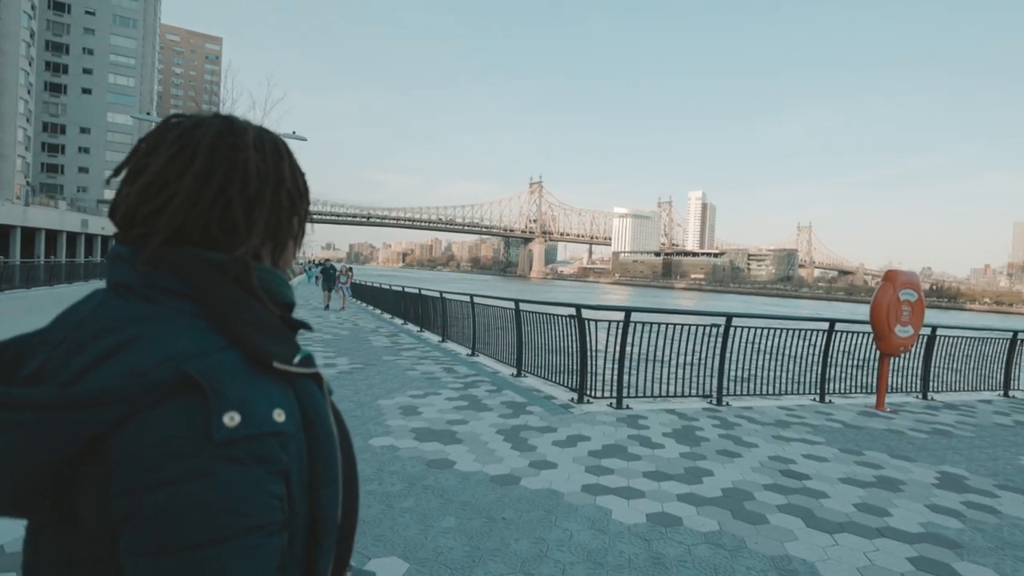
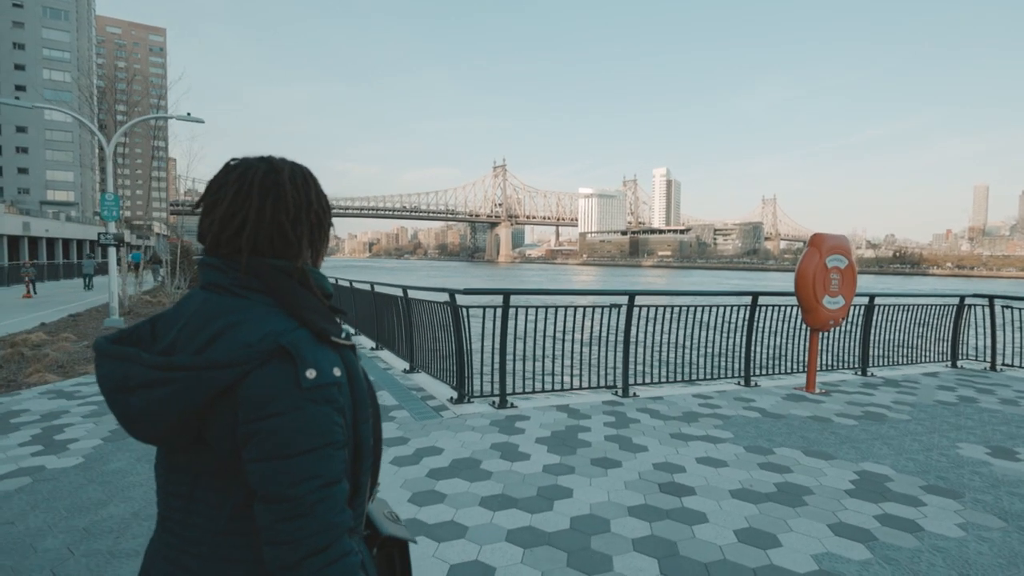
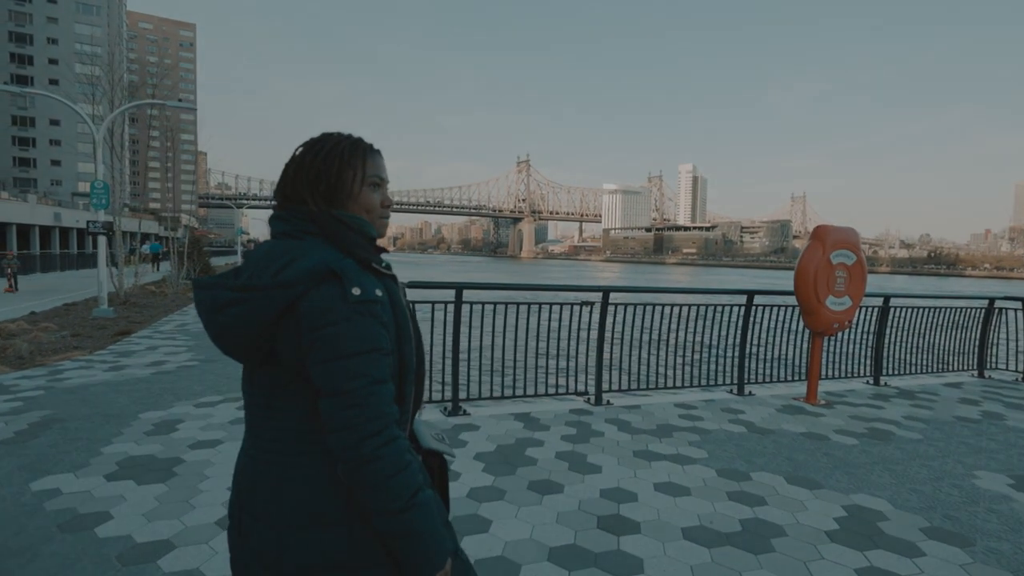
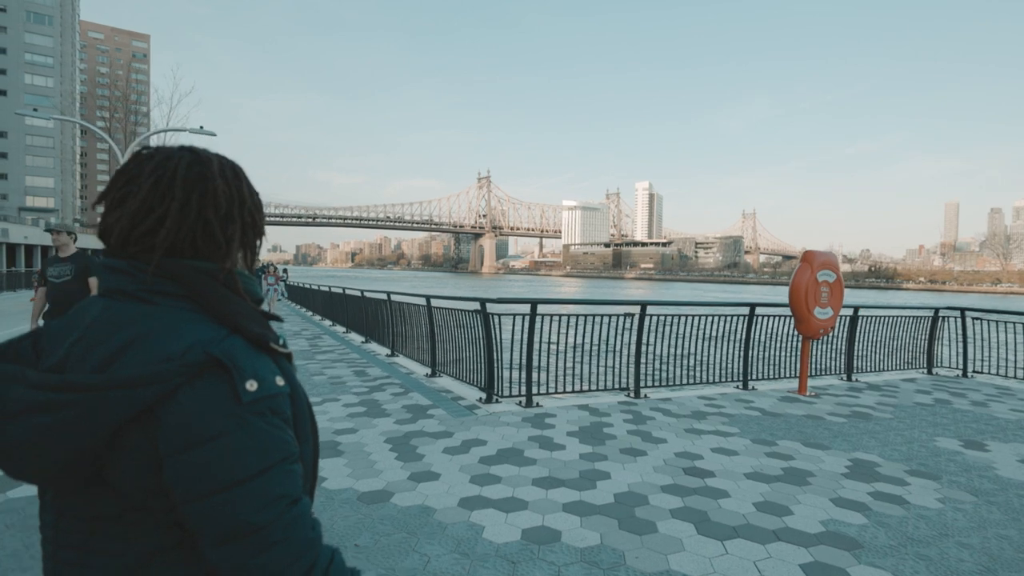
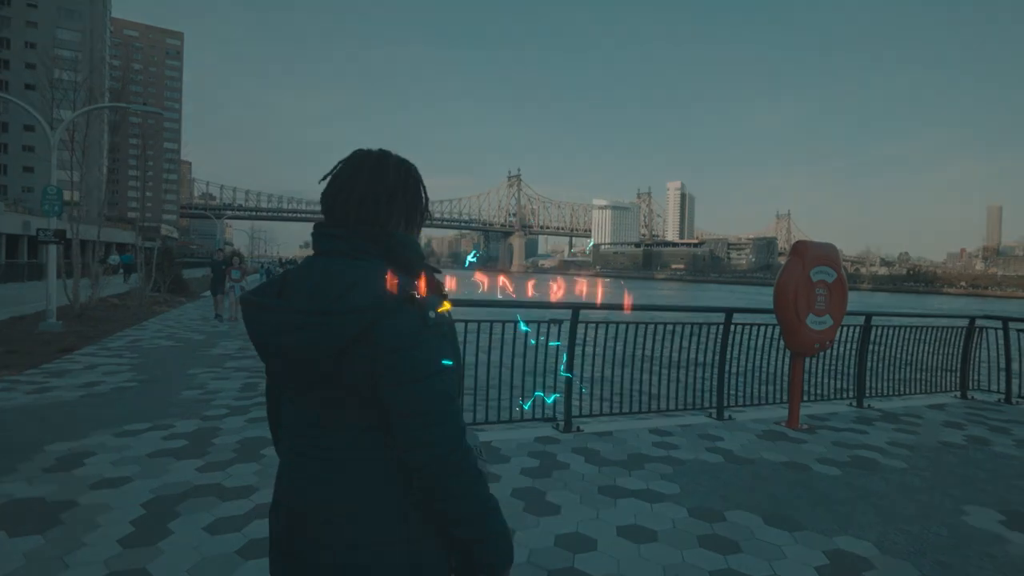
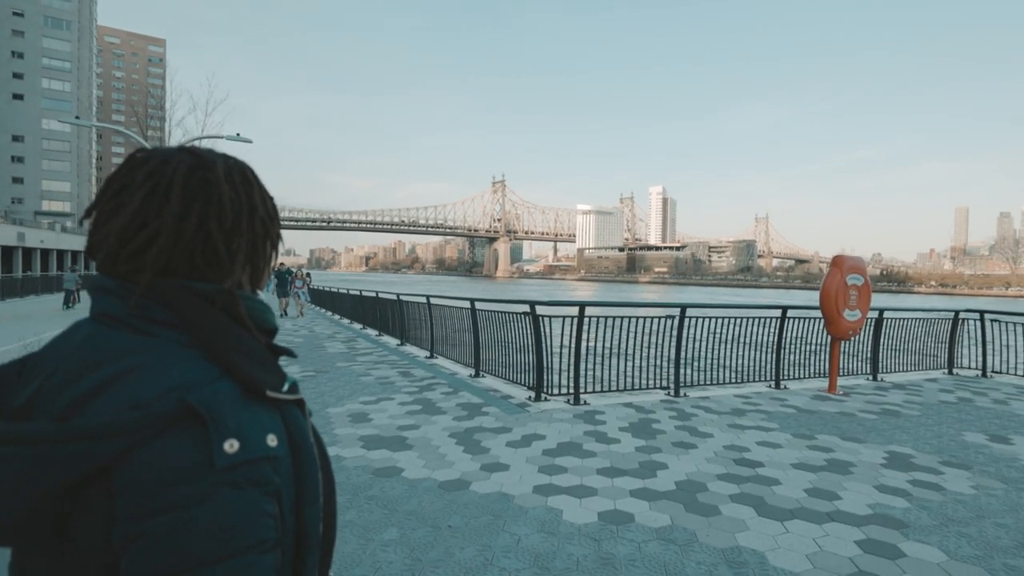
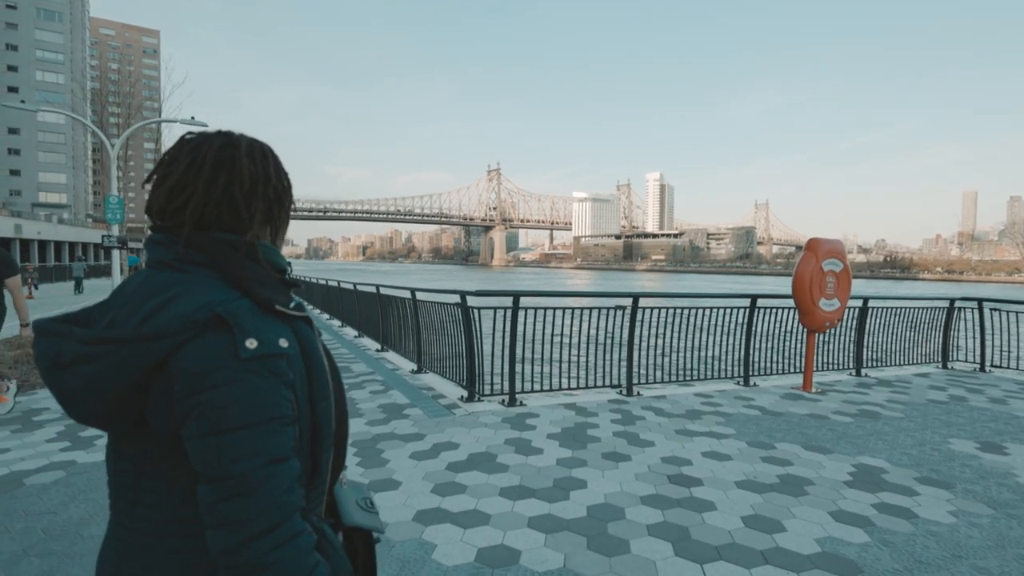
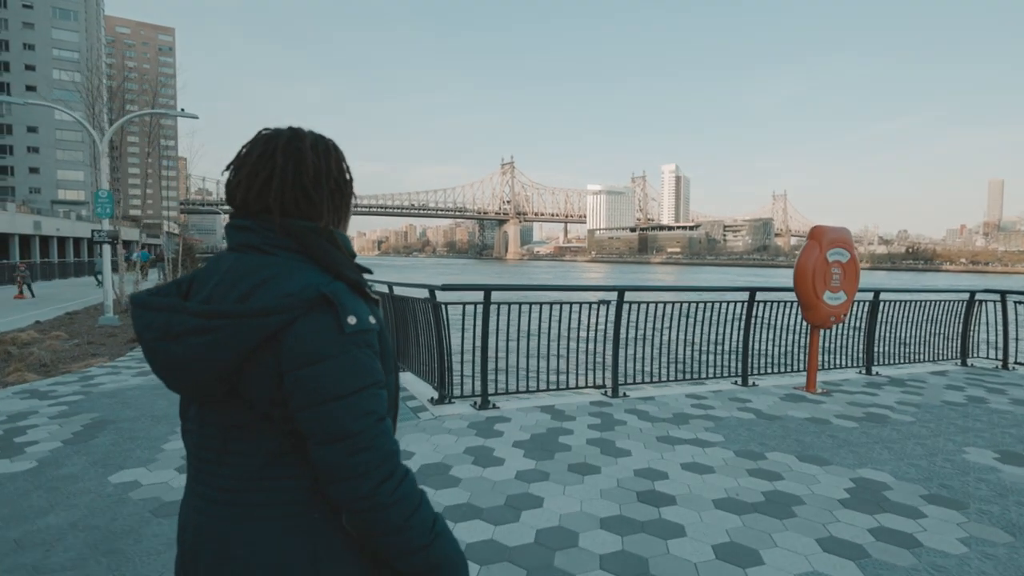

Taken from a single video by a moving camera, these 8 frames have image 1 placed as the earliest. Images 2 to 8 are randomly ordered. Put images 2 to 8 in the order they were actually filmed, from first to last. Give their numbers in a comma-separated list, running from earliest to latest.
6, 4, 7, 2, 8, 3, 5
